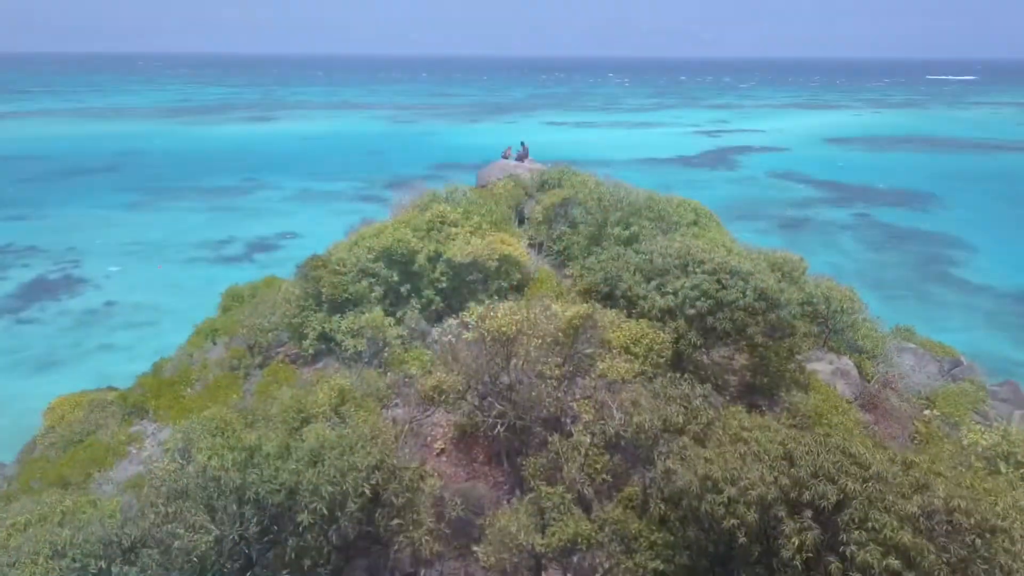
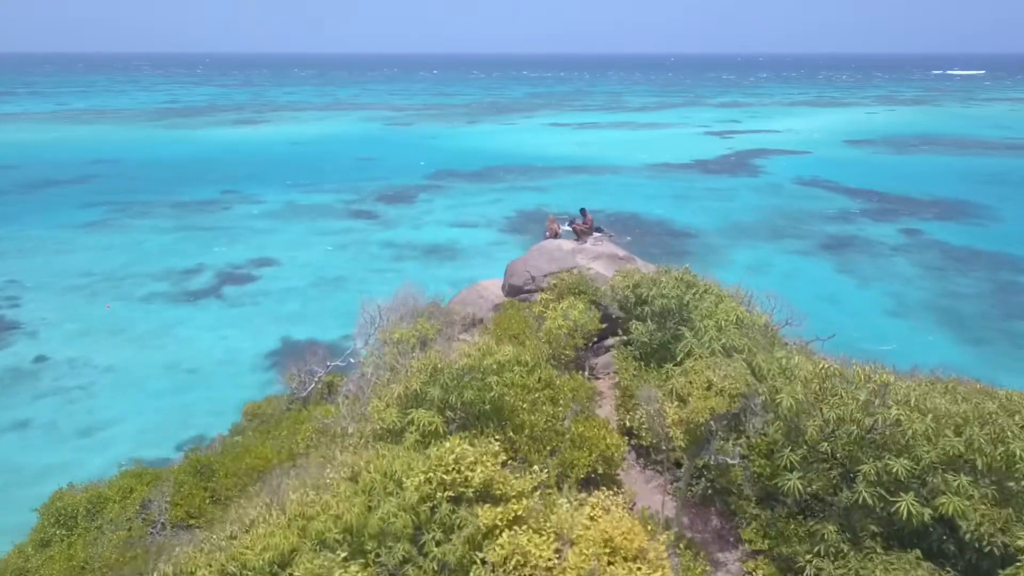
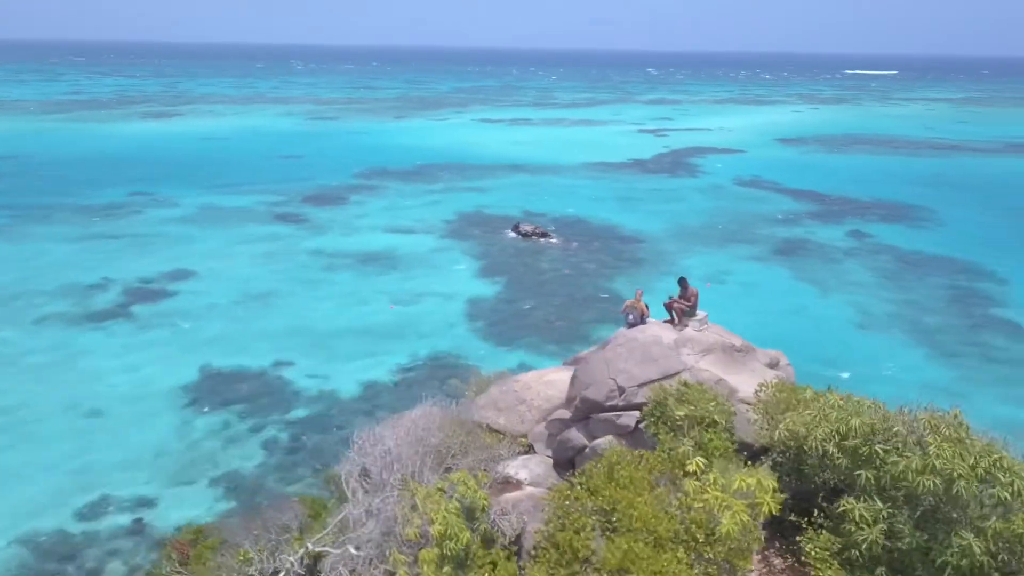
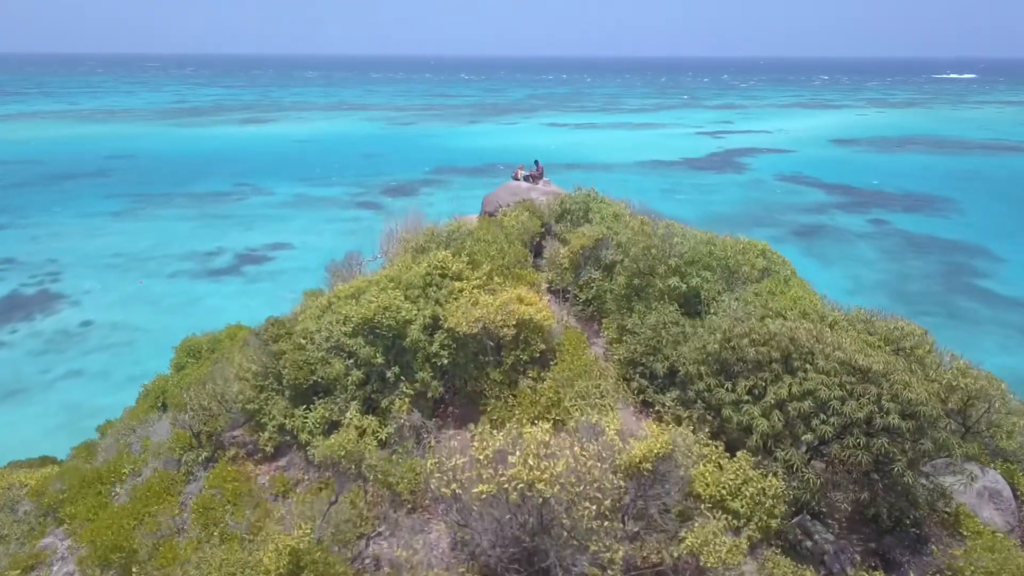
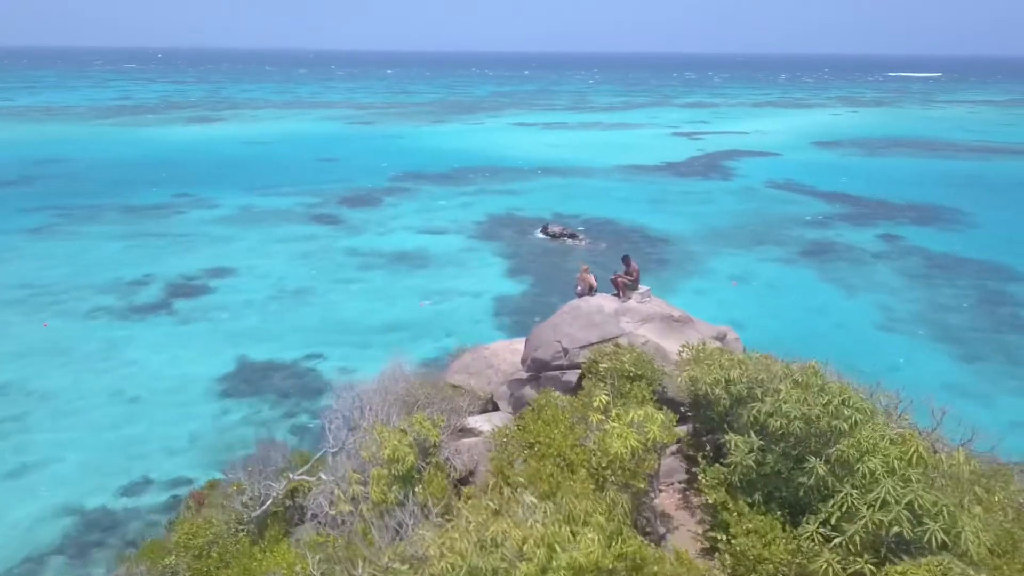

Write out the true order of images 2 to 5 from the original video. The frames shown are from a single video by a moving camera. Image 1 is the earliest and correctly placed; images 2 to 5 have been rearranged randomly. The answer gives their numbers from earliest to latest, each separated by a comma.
4, 2, 5, 3
